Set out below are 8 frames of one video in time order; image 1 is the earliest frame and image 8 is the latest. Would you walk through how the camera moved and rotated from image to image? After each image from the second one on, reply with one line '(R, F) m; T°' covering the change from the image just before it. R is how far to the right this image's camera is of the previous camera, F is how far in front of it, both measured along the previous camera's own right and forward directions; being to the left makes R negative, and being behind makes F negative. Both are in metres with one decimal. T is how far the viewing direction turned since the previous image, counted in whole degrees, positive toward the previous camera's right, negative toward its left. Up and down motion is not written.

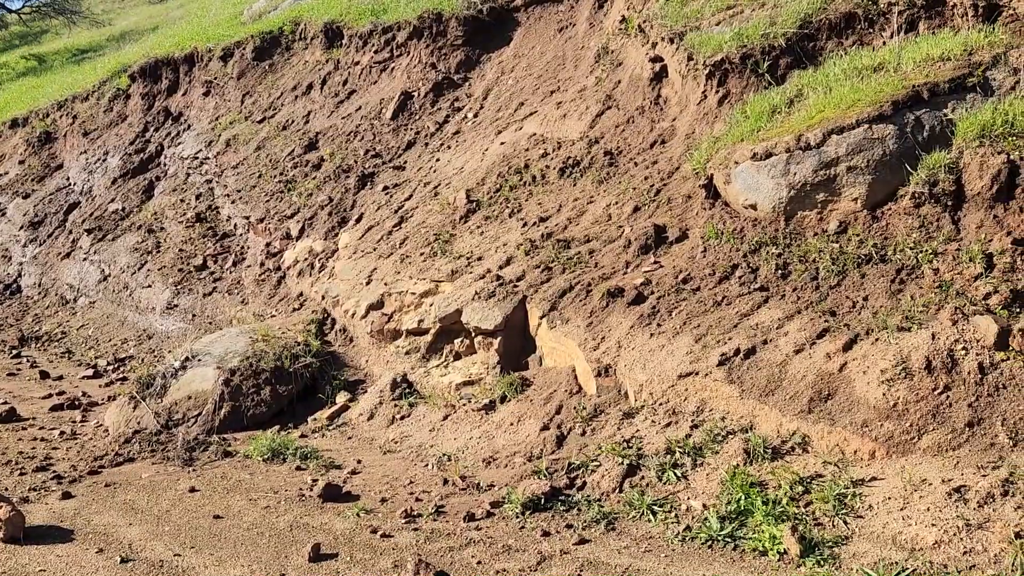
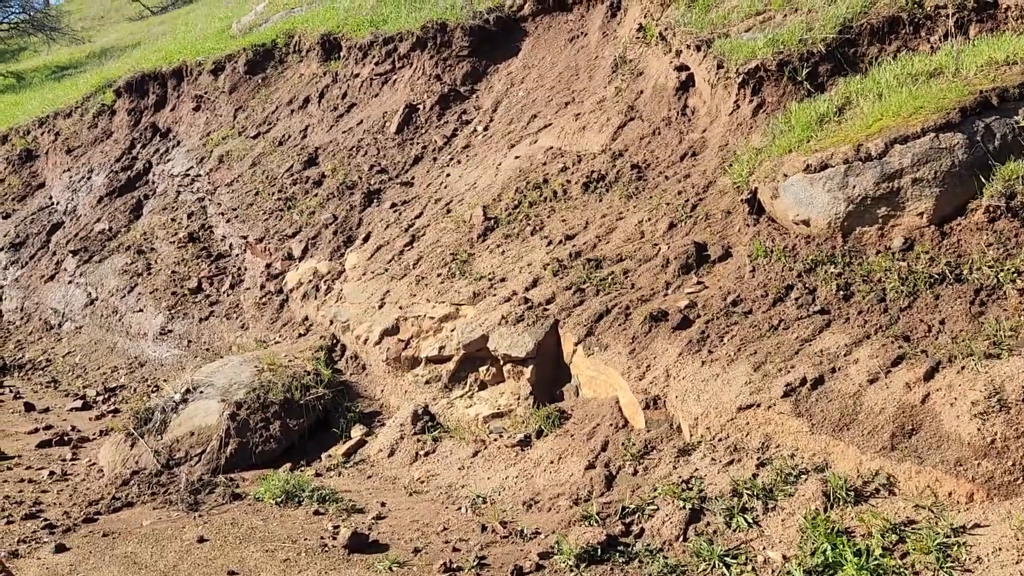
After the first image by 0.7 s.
(-0.3, +0.4) m; +1°
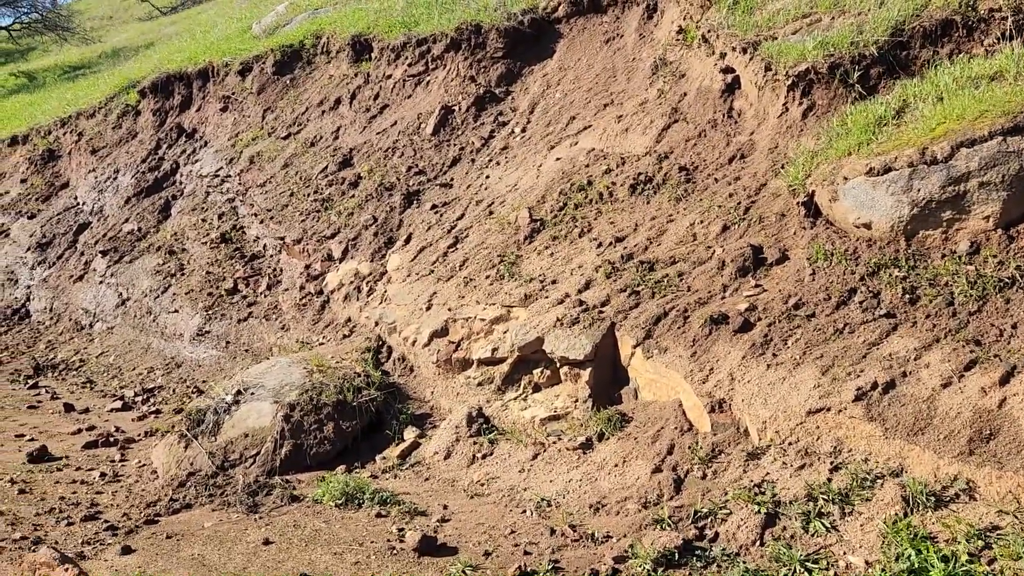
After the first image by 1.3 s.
(-0.3, 0.0) m; 0°
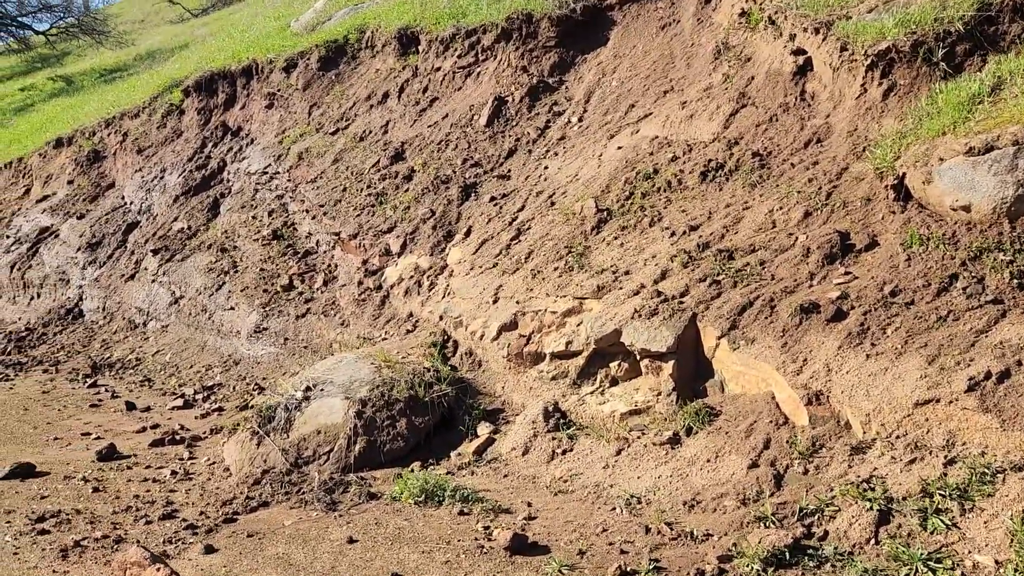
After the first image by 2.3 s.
(-0.3, +0.1) m; -2°
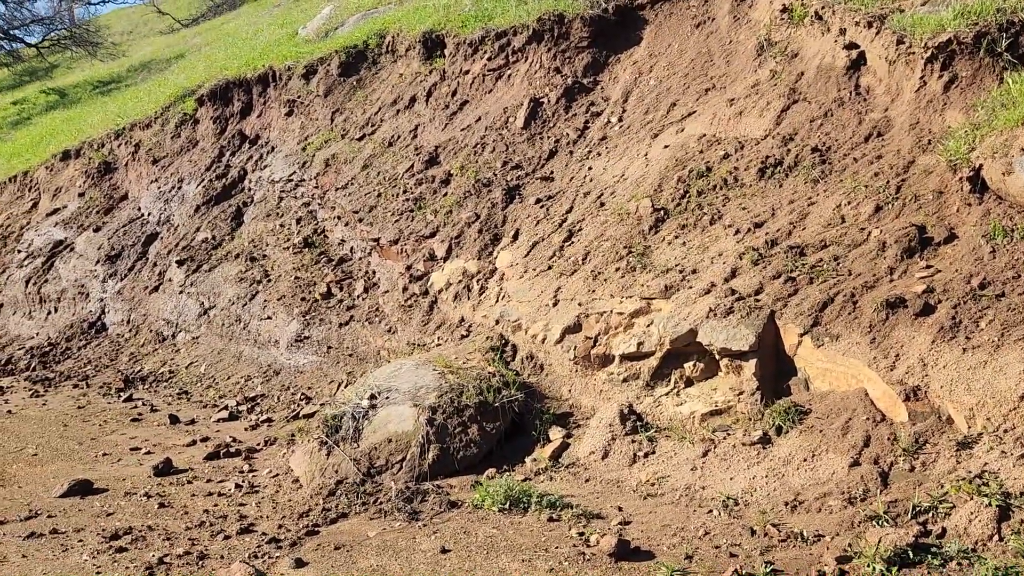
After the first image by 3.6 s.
(-0.5, +0.1) m; +1°
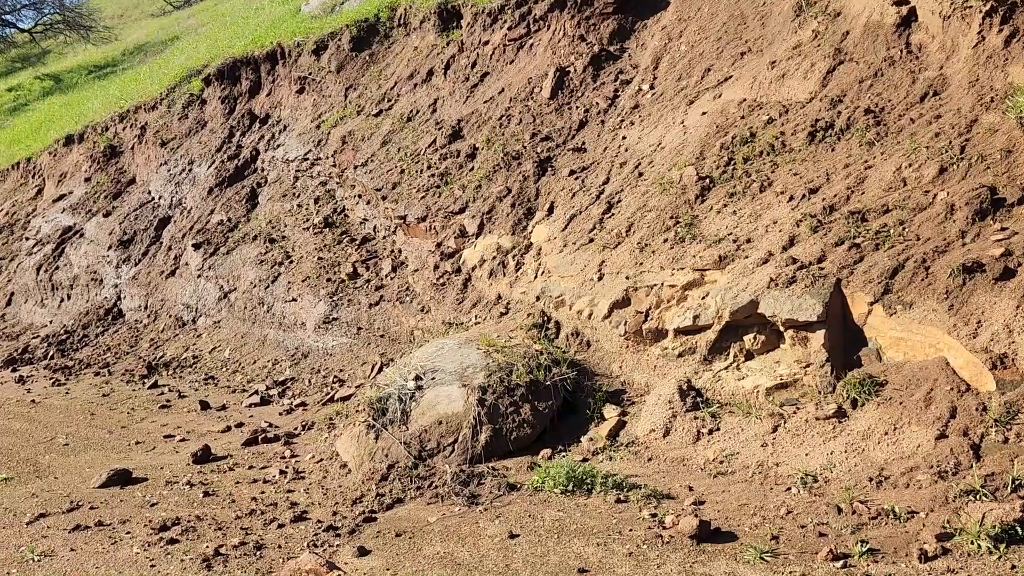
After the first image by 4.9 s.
(-0.3, +0.2) m; 0°
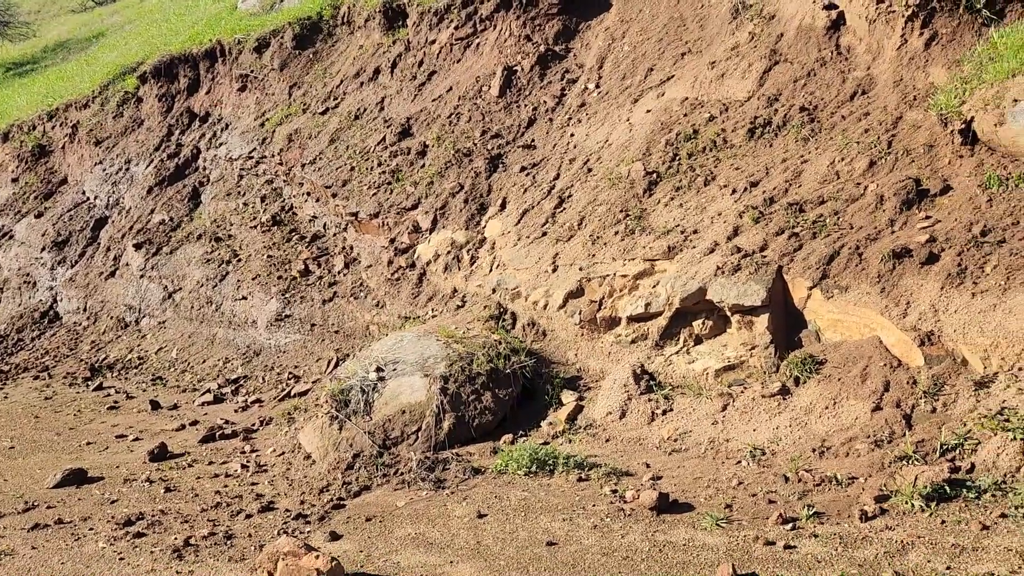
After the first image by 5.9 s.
(-0.1, -0.1) m; +4°
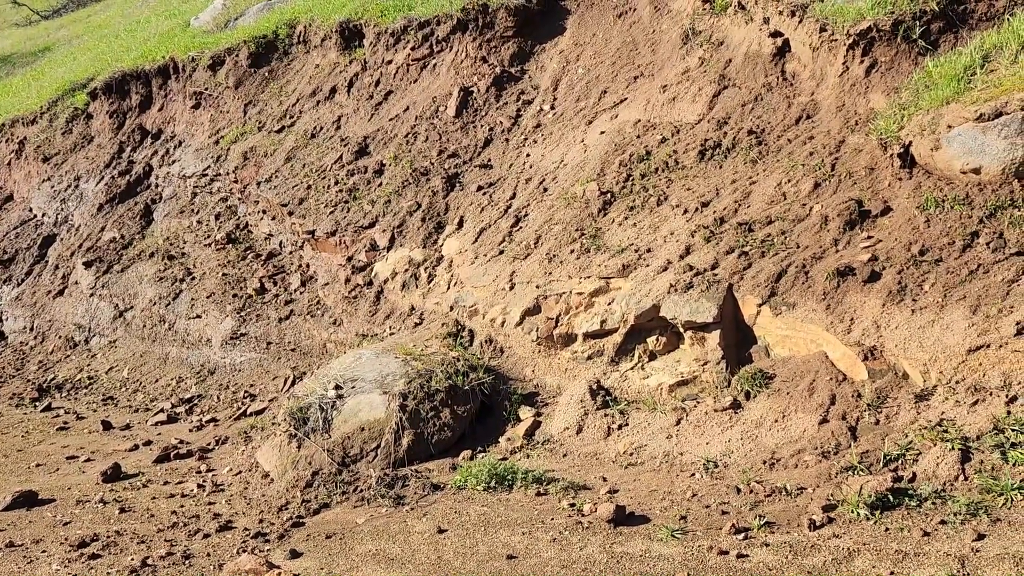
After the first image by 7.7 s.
(0.0, -0.1) m; +3°
